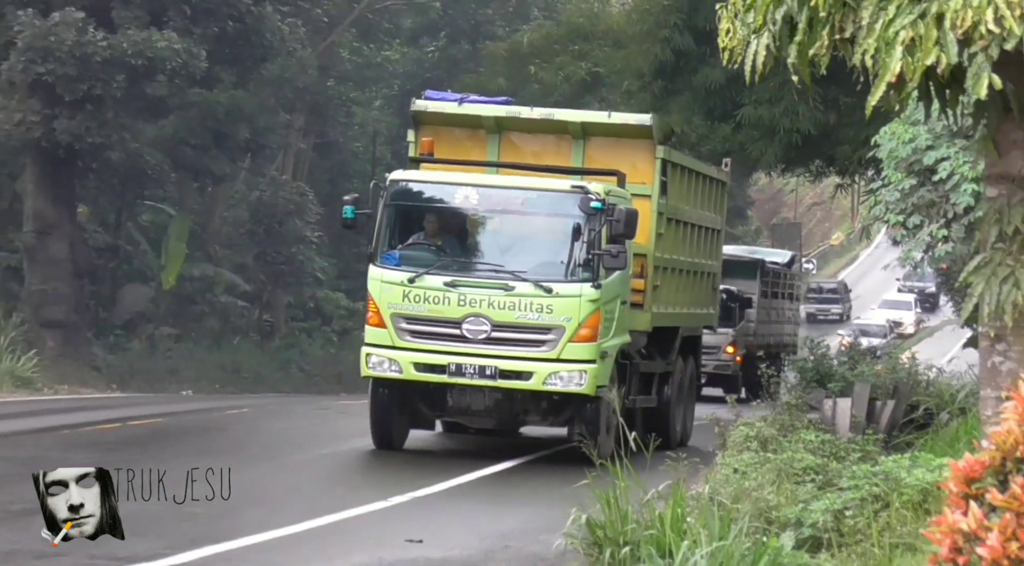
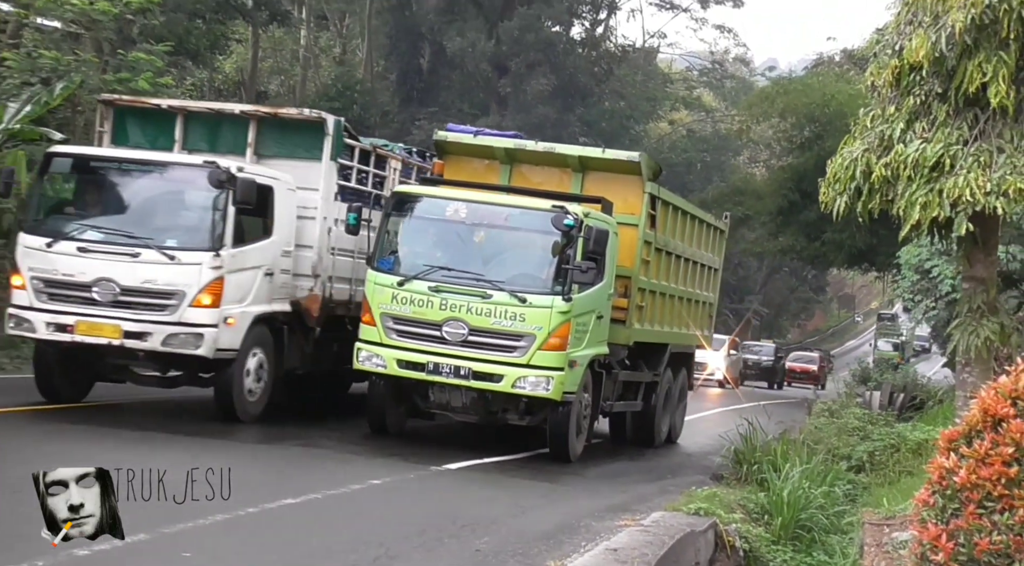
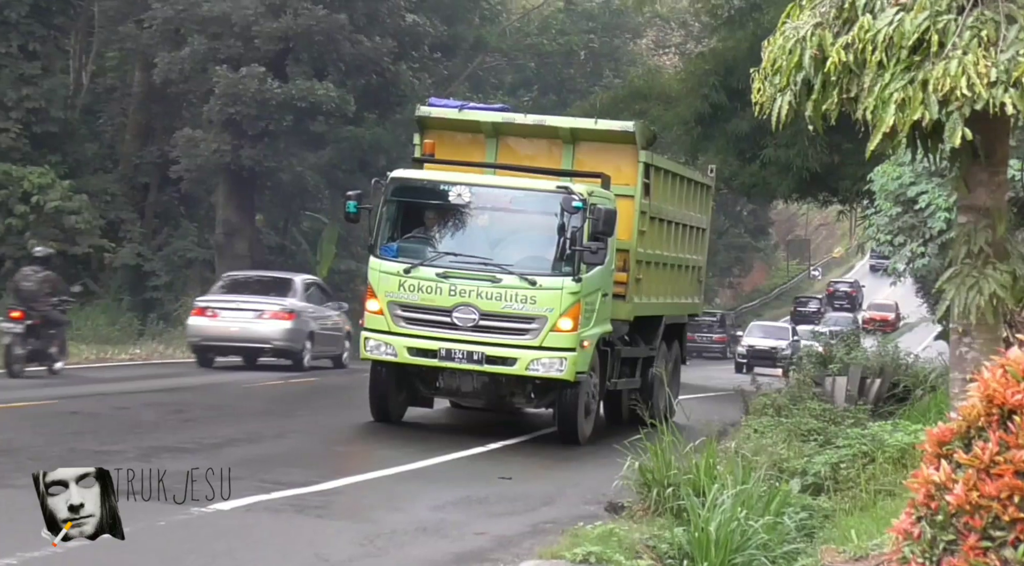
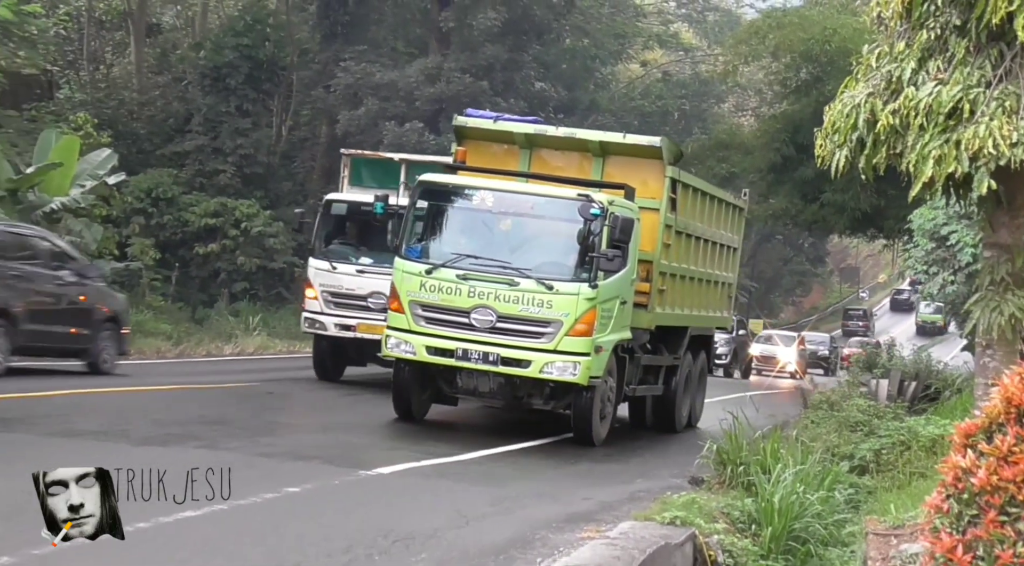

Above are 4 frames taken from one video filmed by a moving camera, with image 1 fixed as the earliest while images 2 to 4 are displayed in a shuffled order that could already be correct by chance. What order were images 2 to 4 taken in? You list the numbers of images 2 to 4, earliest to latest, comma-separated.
3, 4, 2
